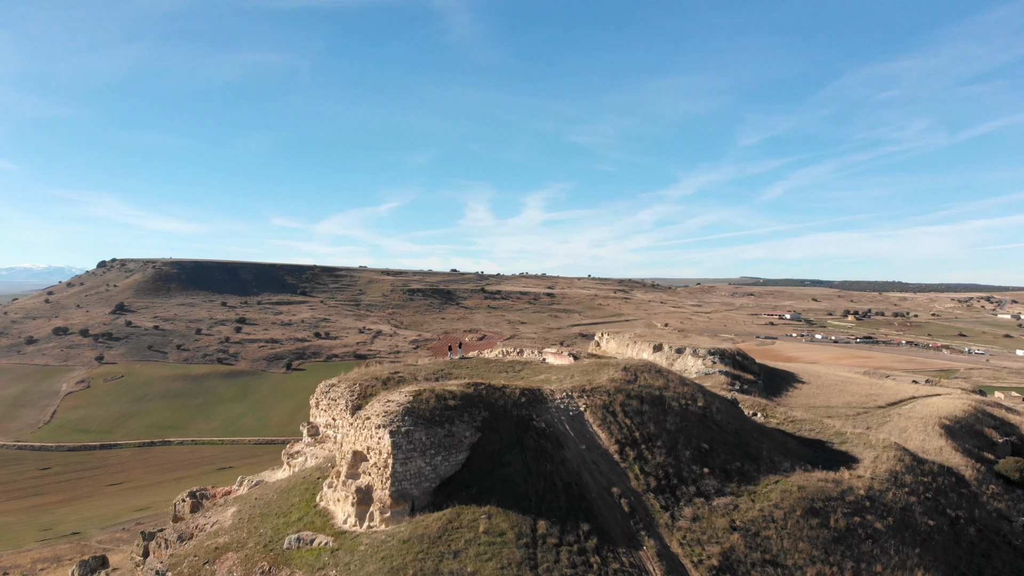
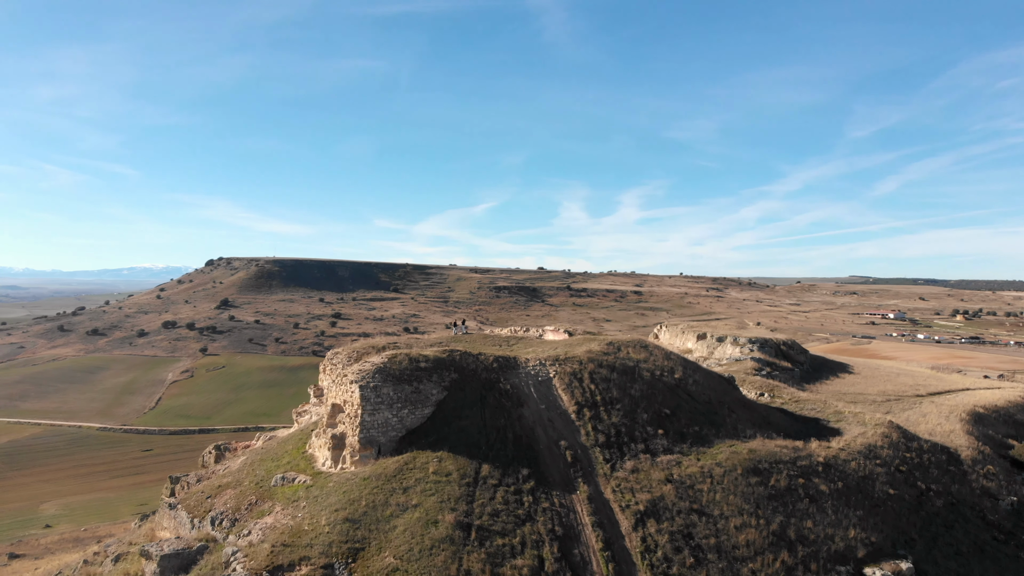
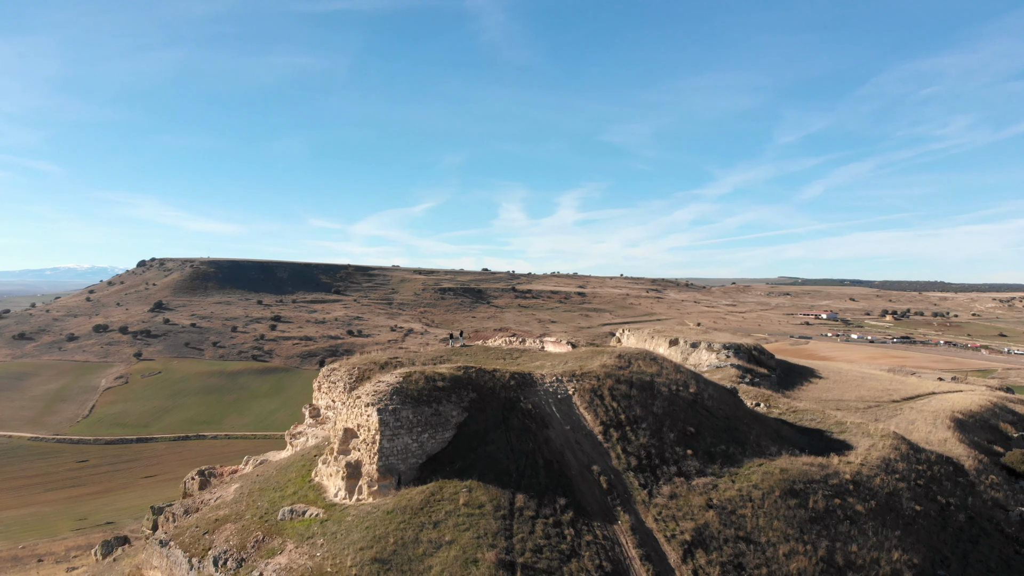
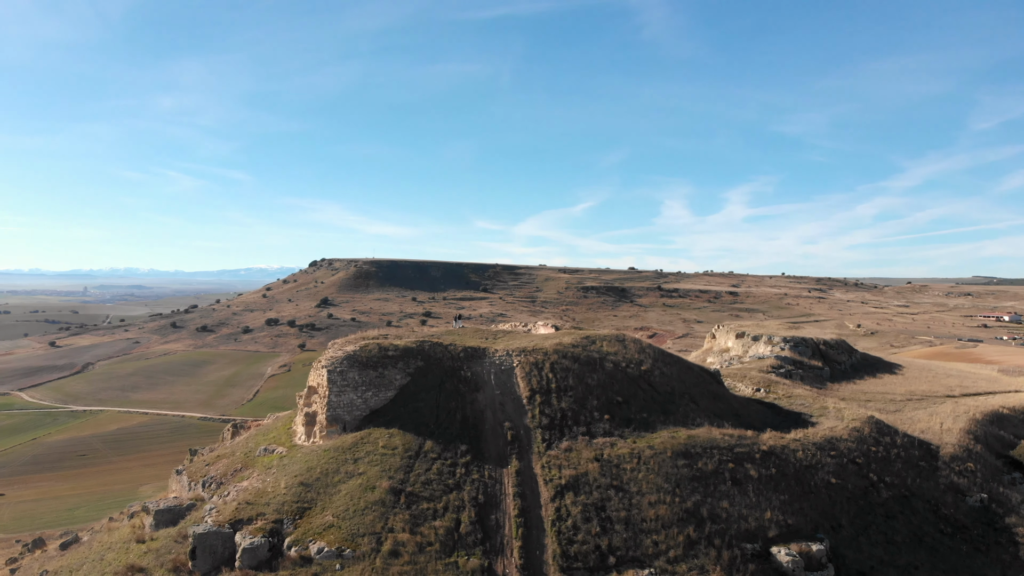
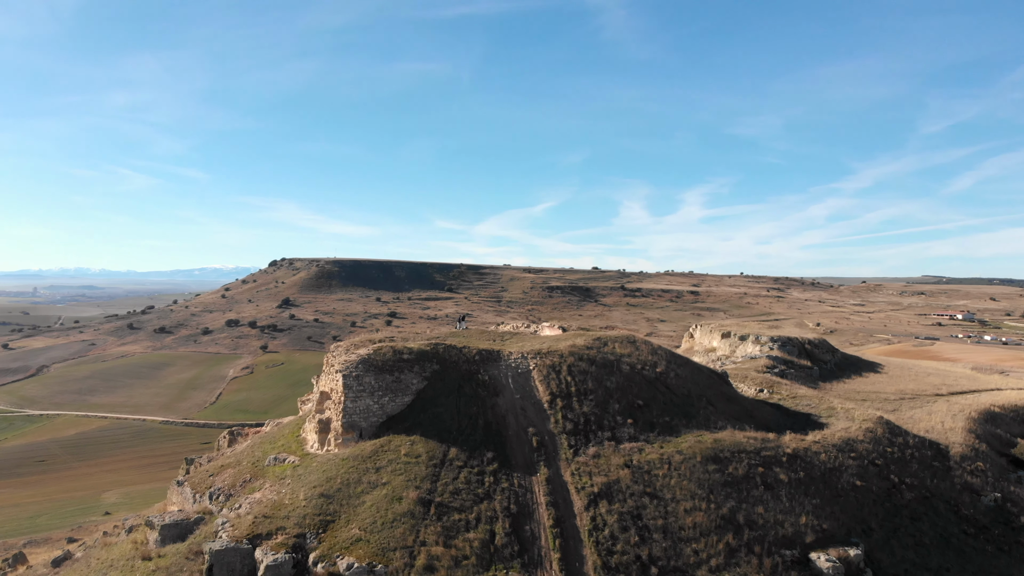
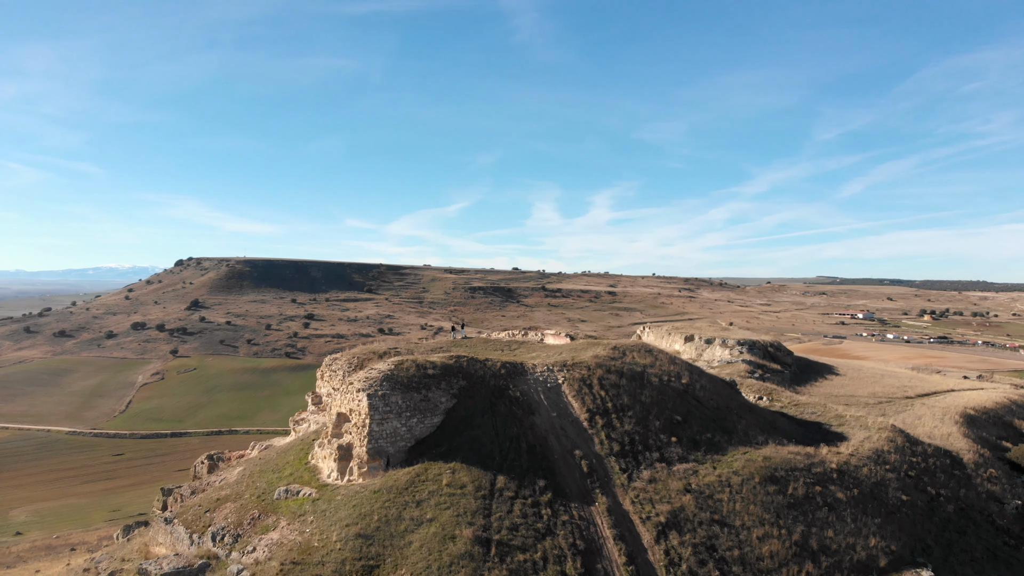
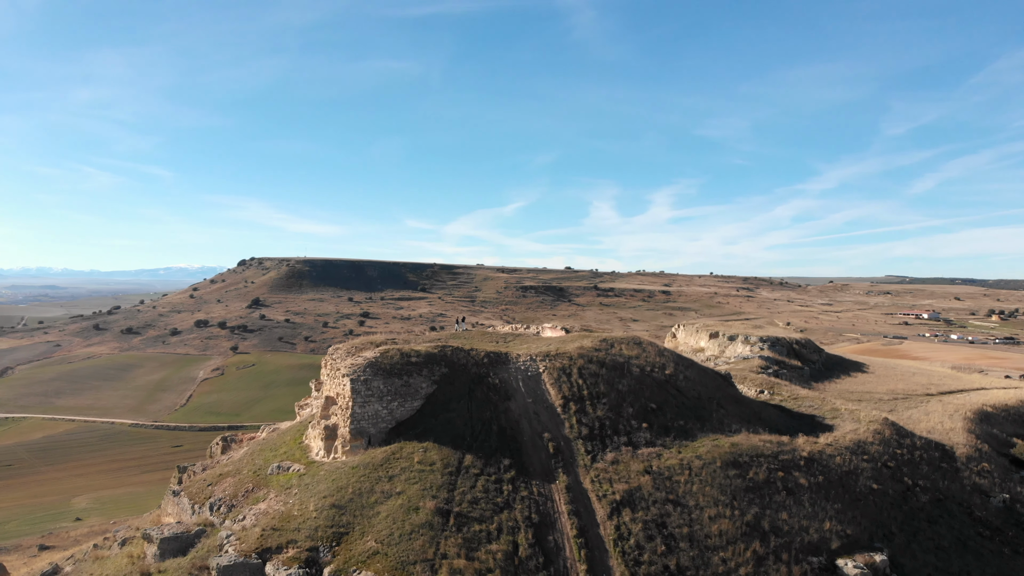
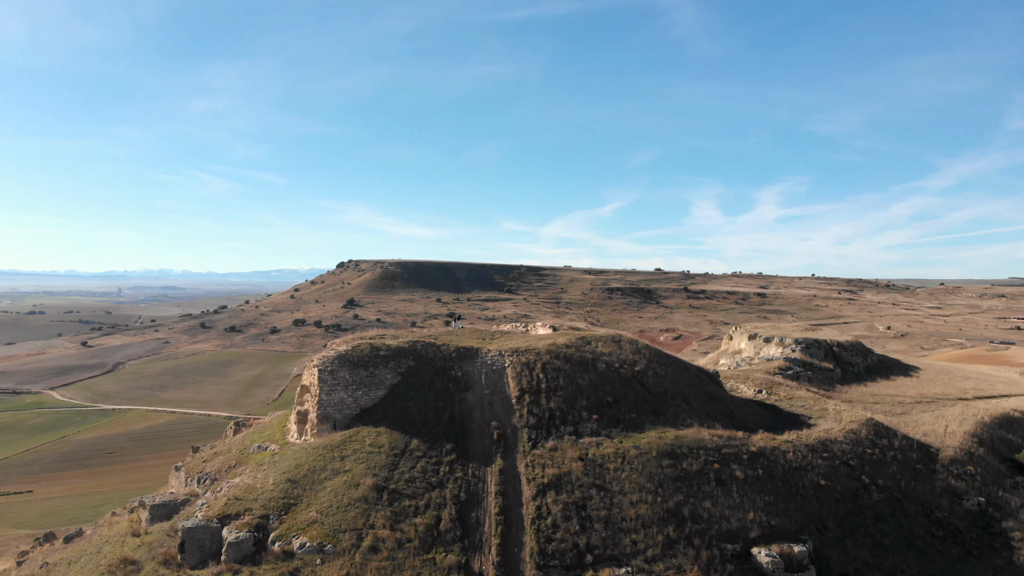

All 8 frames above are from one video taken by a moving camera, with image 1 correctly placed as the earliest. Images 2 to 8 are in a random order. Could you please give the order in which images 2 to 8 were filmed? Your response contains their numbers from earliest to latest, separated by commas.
3, 6, 2, 7, 5, 4, 8
